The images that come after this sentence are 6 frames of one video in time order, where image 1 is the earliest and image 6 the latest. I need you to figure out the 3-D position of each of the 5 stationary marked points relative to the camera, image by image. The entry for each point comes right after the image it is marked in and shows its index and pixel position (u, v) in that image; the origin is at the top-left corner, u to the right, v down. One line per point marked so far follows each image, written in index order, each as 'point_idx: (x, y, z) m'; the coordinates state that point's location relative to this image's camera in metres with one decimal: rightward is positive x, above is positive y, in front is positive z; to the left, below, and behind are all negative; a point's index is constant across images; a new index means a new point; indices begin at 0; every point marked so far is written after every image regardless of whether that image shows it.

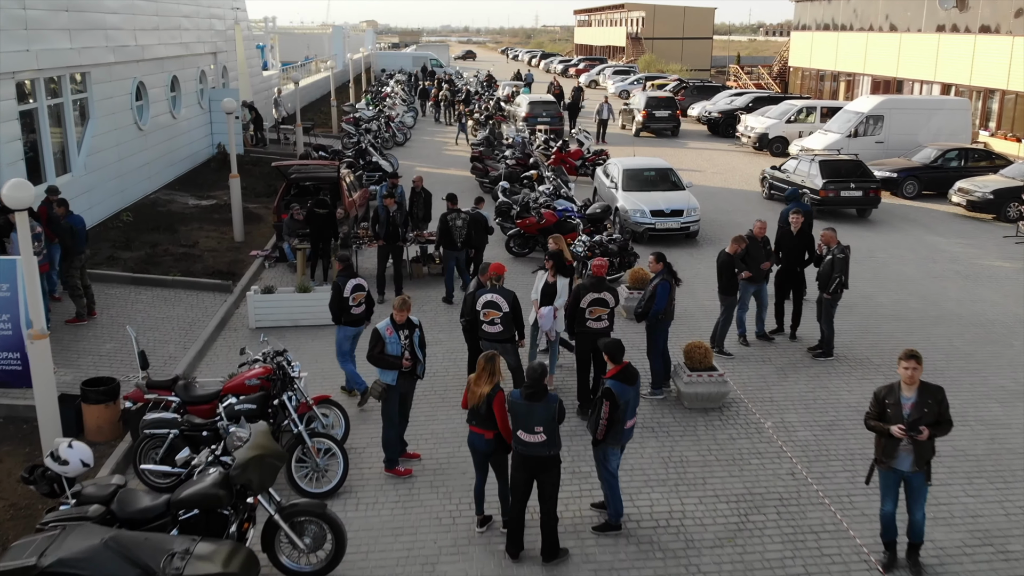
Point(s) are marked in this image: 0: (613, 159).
0: (+2.3, +2.9, +17.4) m
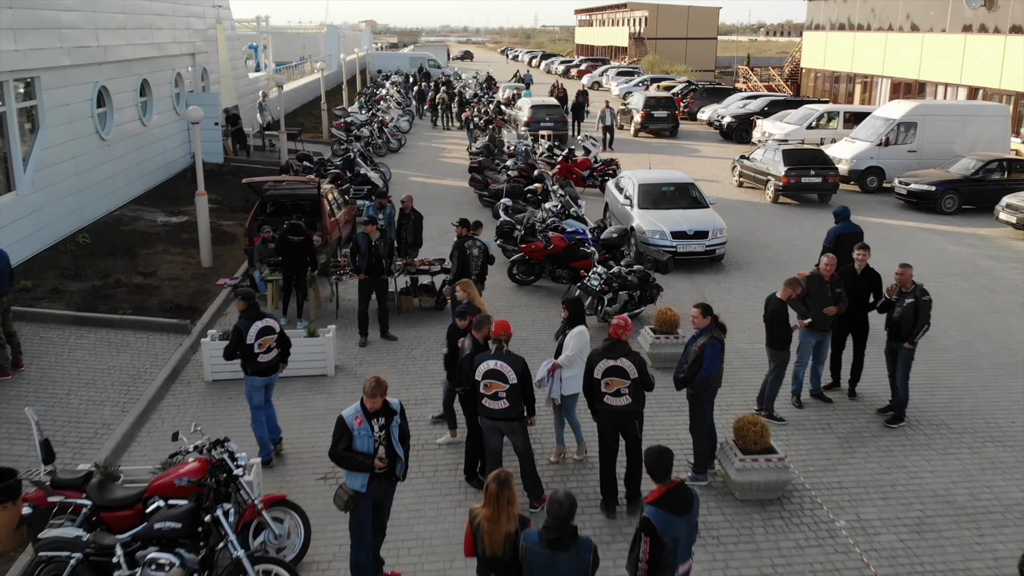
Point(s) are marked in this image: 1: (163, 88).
0: (+2.3, +2.3, +15.7) m
1: (-9.0, +5.1, +20.0) m
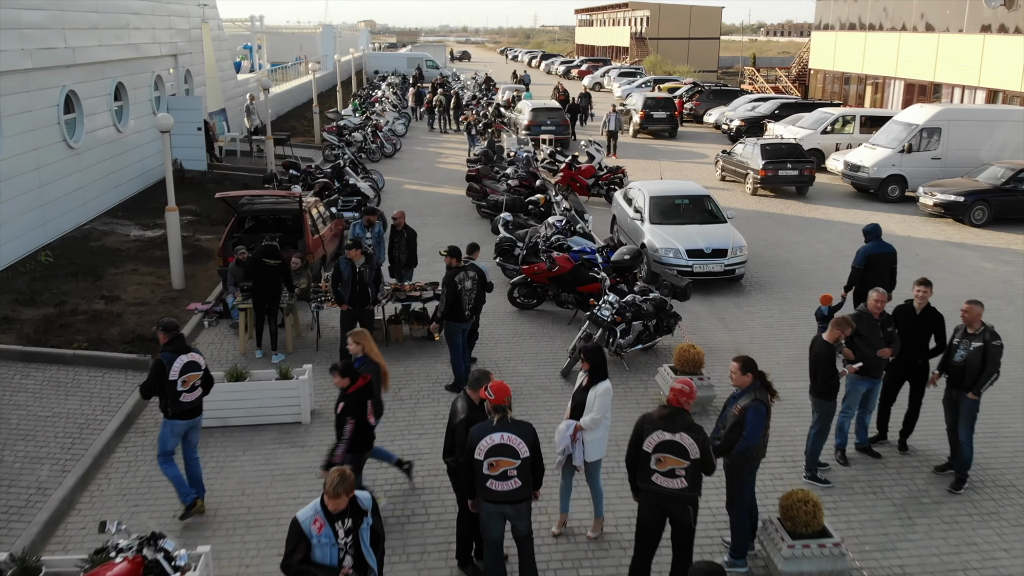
0: (+2.3, +1.9, +14.5) m
1: (-9.0, +4.7, +18.8) m
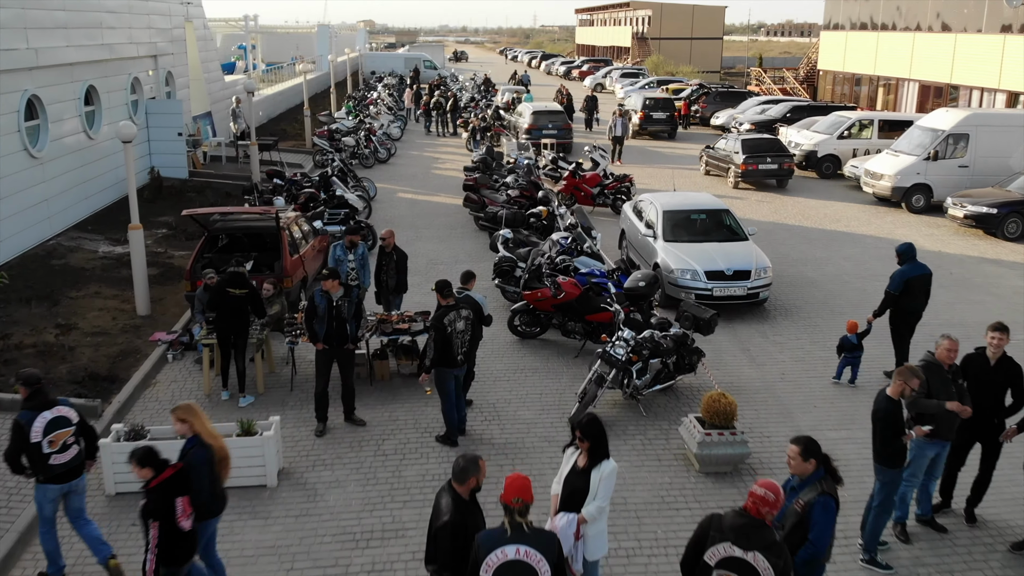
0: (+2.3, +1.6, +13.3) m
1: (-9.0, +4.4, +17.6) m
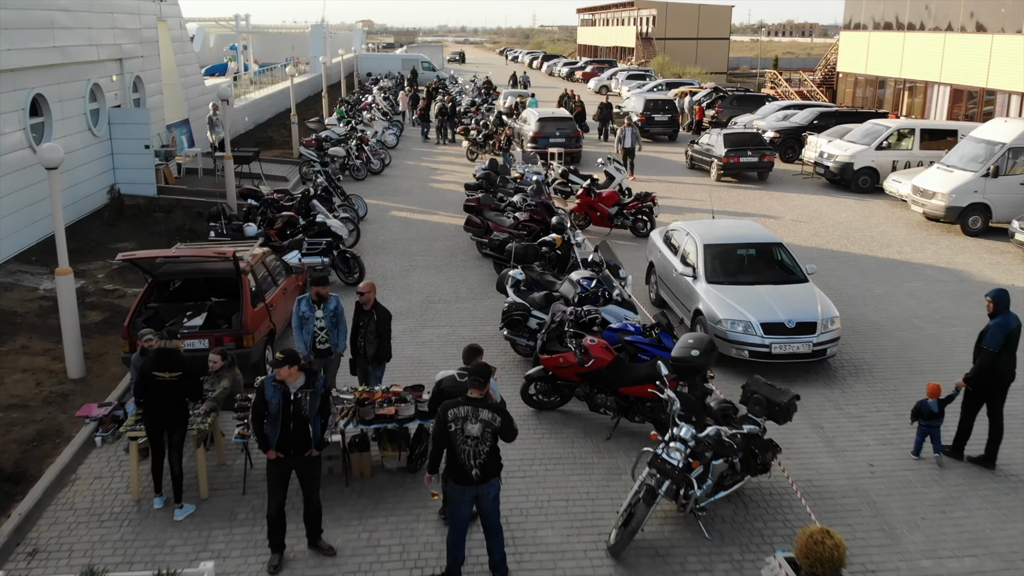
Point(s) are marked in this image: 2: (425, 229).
0: (+2.5, +0.9, +11.3) m
1: (-8.8, +3.7, +15.6) m
2: (-1.9, +1.3, +17.0) m
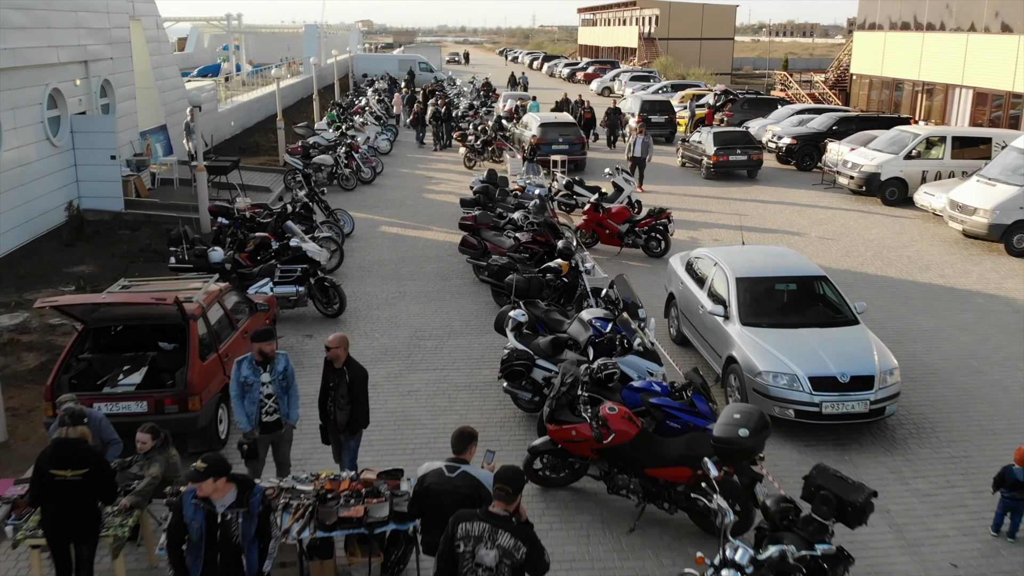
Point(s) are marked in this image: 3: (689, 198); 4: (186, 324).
0: (+2.5, +0.4, +9.8) m
1: (-8.8, +3.2, +14.1) m
2: (-1.9, +0.8, +15.5) m
3: (+4.3, +2.2, +19.0) m
4: (-3.1, -0.4, +7.5) m
